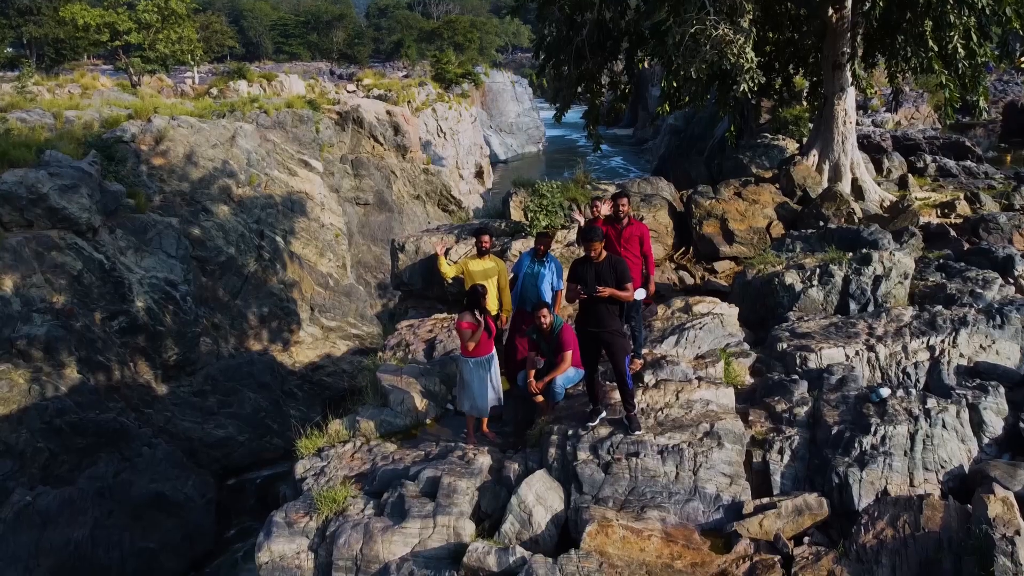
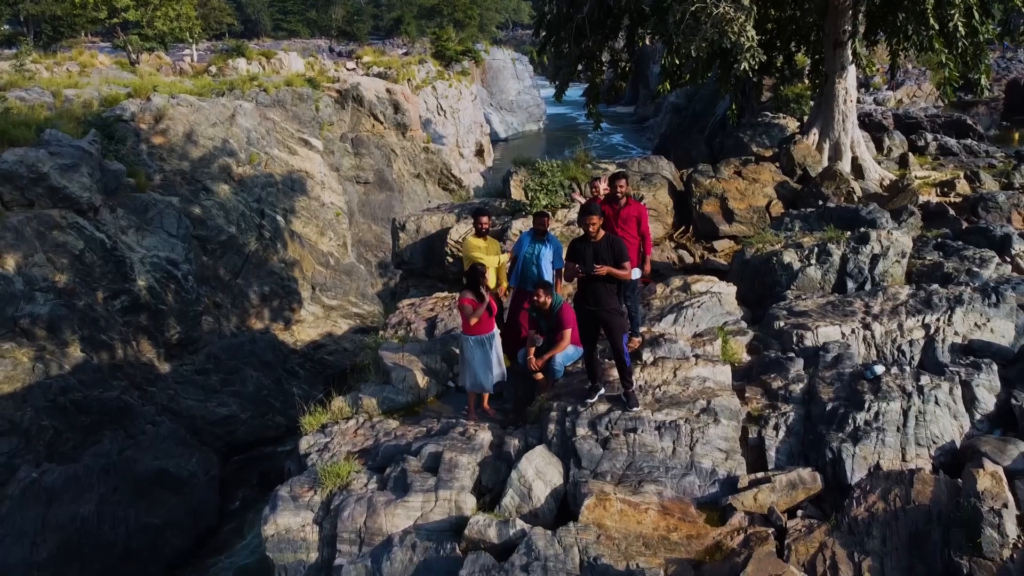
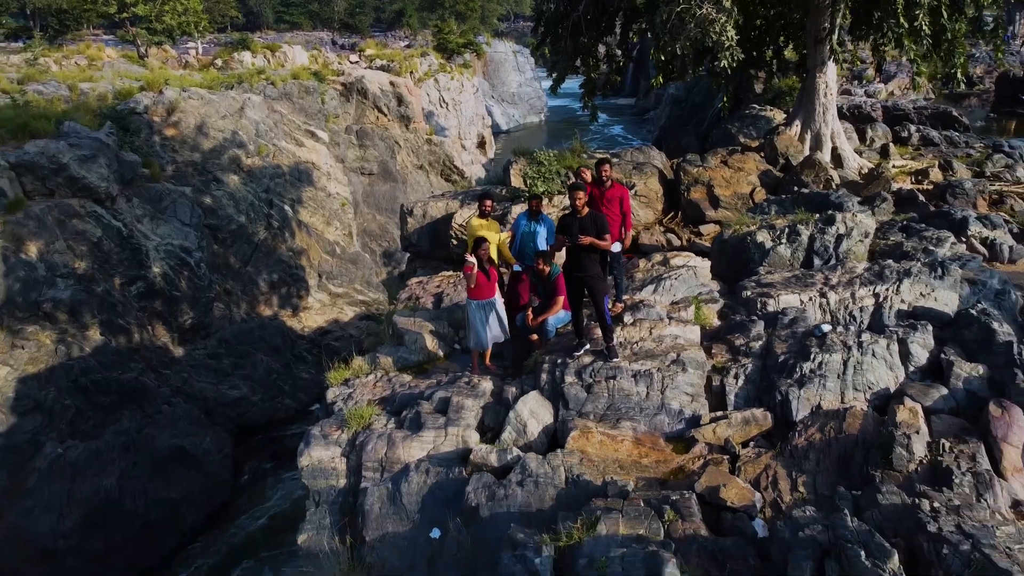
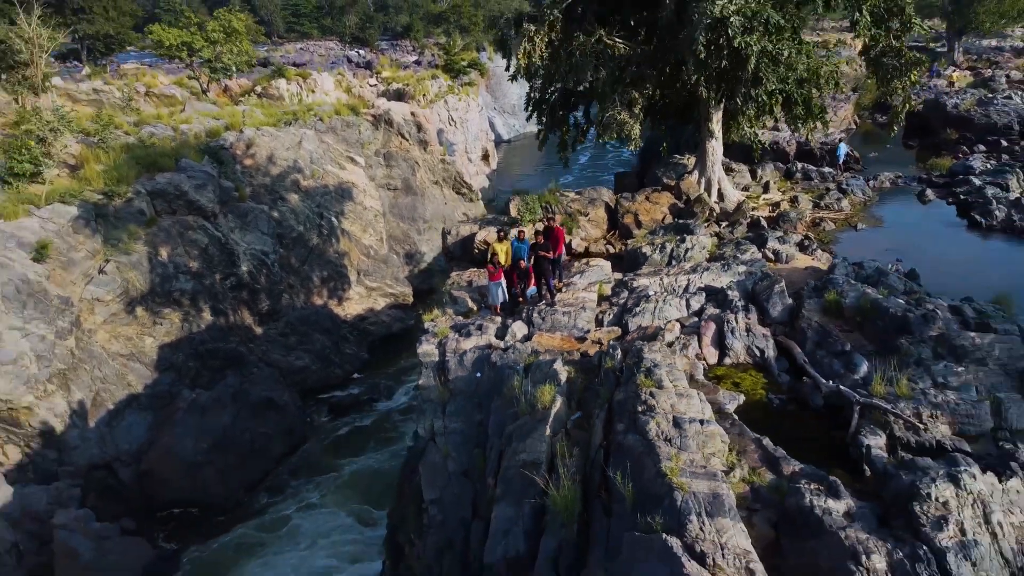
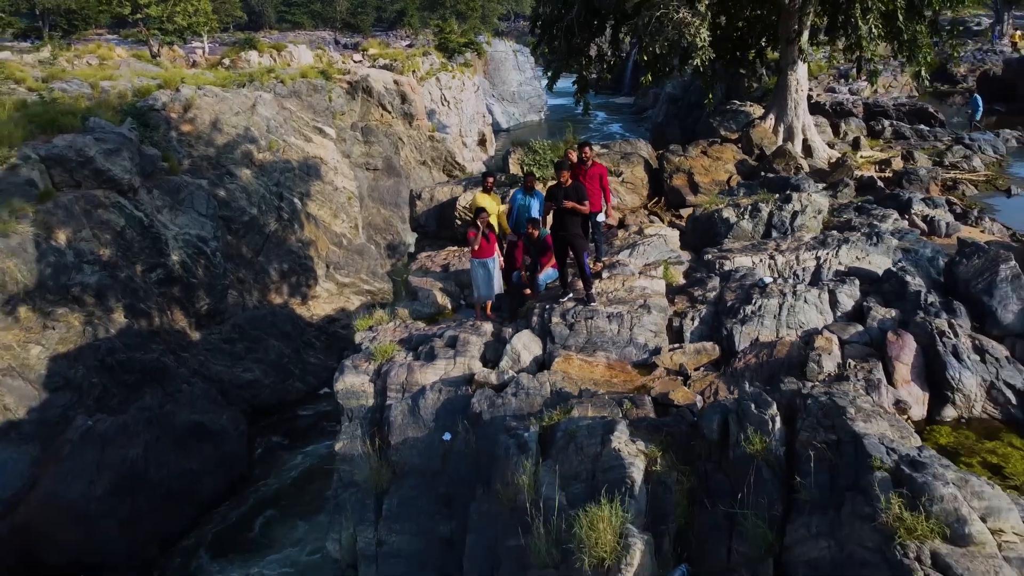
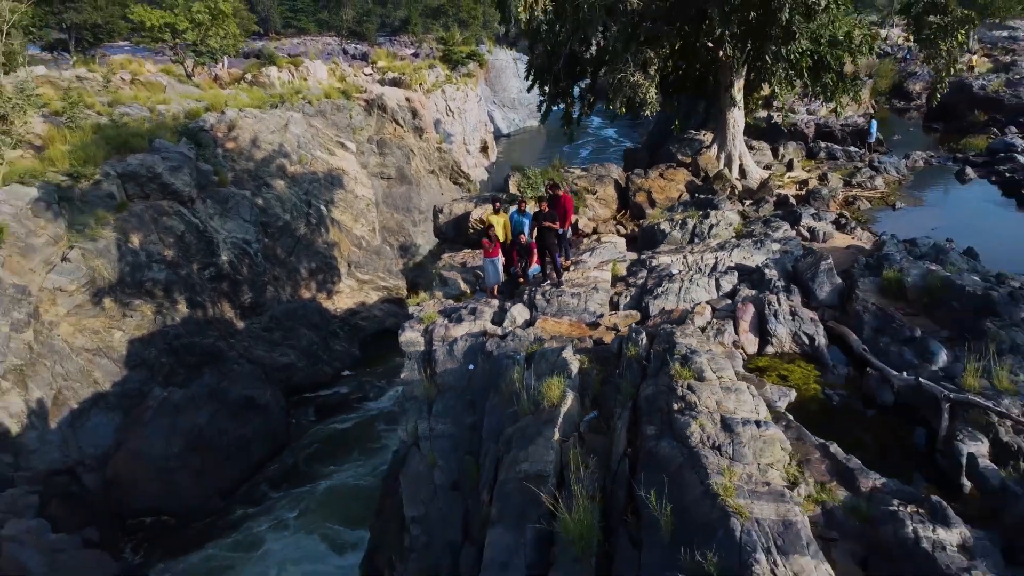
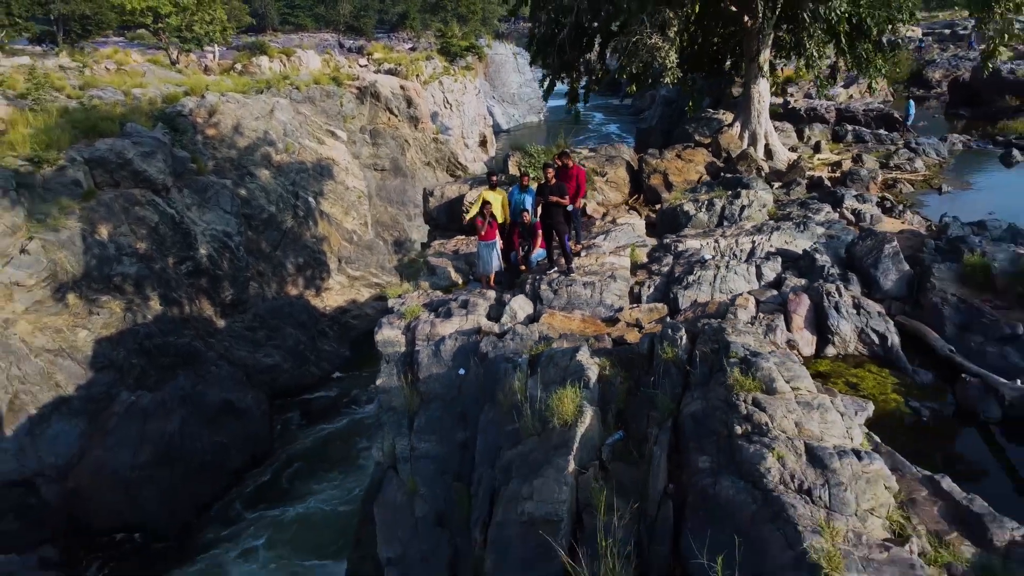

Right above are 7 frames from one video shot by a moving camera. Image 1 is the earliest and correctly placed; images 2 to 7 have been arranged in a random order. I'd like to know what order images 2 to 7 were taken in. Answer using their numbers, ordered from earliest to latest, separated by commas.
2, 3, 5, 7, 6, 4
